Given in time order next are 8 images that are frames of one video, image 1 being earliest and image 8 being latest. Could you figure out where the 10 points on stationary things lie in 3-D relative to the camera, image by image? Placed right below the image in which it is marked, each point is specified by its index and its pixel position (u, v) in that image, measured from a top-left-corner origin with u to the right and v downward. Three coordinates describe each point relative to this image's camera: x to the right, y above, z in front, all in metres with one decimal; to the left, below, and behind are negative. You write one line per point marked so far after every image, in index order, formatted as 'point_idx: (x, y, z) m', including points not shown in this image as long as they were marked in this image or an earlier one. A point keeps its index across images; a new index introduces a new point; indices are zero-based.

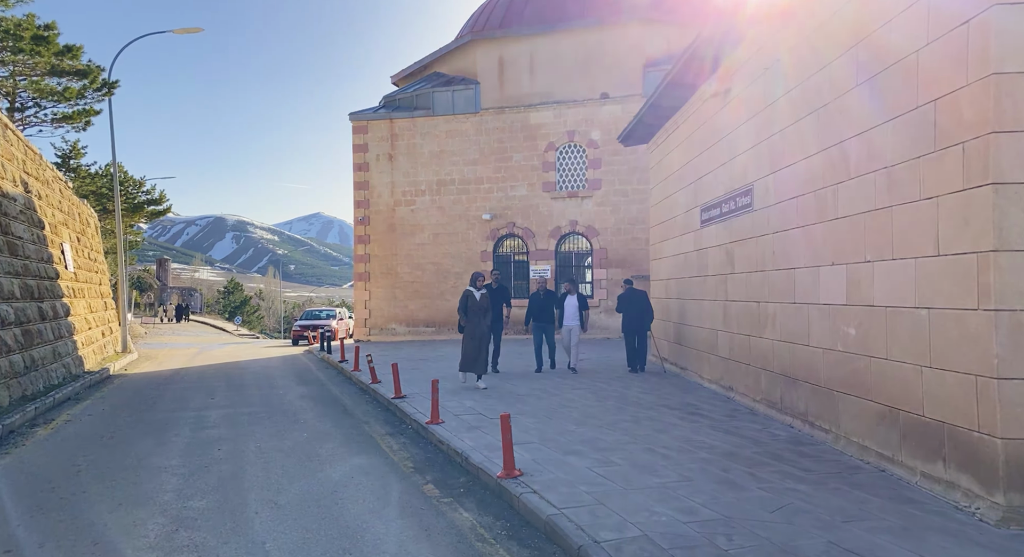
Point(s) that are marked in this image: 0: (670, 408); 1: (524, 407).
0: (+2.0, -1.6, +8.6) m
1: (+0.1, -1.7, +8.9) m
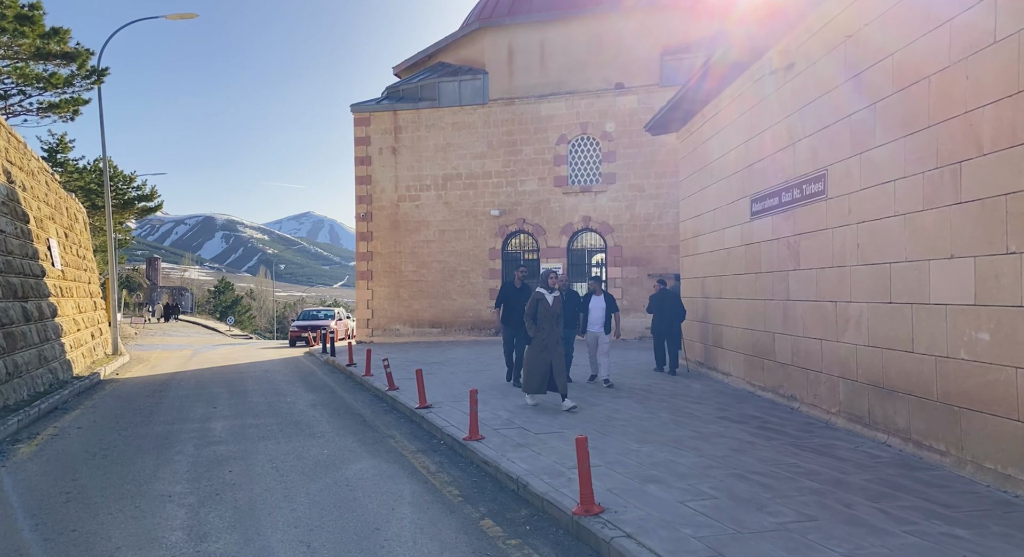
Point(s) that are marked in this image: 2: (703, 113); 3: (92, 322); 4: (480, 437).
0: (+2.5, -1.6, +7.6) m
1: (+0.6, -1.6, +8.0) m
2: (+3.3, +2.9, +12.2) m
3: (-11.4, -1.2, +18.8) m
4: (-0.3, -1.6, +7.2) m
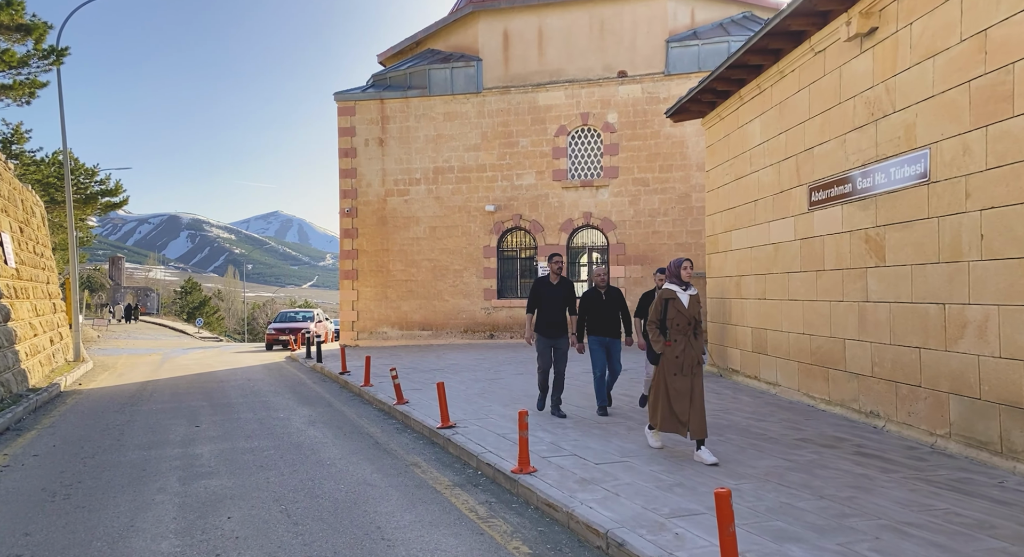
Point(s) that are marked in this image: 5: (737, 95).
0: (+2.9, -1.6, +6.5) m
1: (+1.1, -1.6, +6.8) m
2: (+3.6, +2.9, +11.1) m
3: (-11.3, -1.2, +17.1) m
4: (+0.2, -1.6, +6.0) m
5: (+3.6, +3.0, +11.3) m
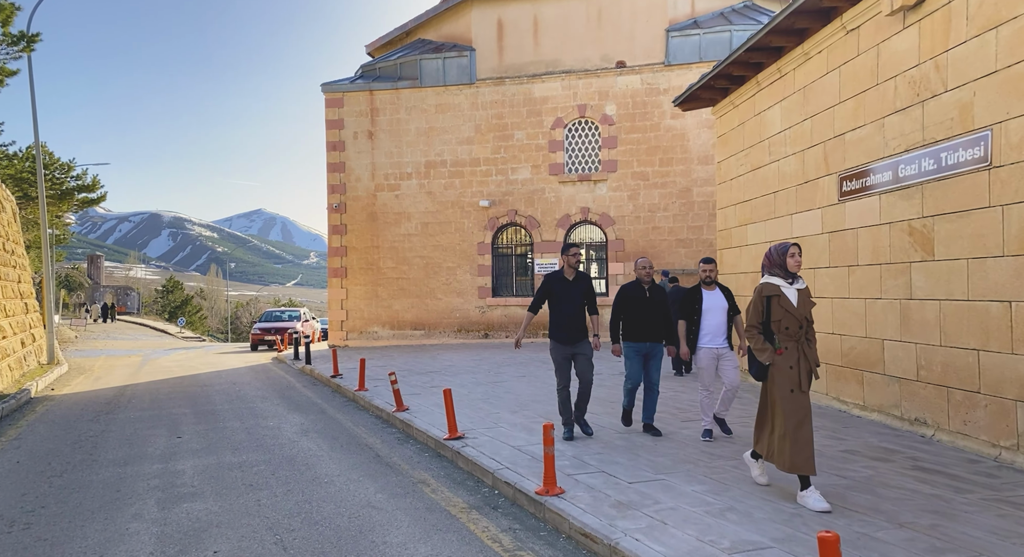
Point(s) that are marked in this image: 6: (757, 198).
0: (+3.1, -1.5, +5.9) m
1: (+1.3, -1.6, +6.1) m
2: (+3.7, +3.0, +10.5) m
3: (-11.4, -1.1, +16.2) m
4: (+0.4, -1.6, +5.3) m
5: (+3.7, +3.0, +10.7) m
6: (+3.8, +1.2, +10.7) m
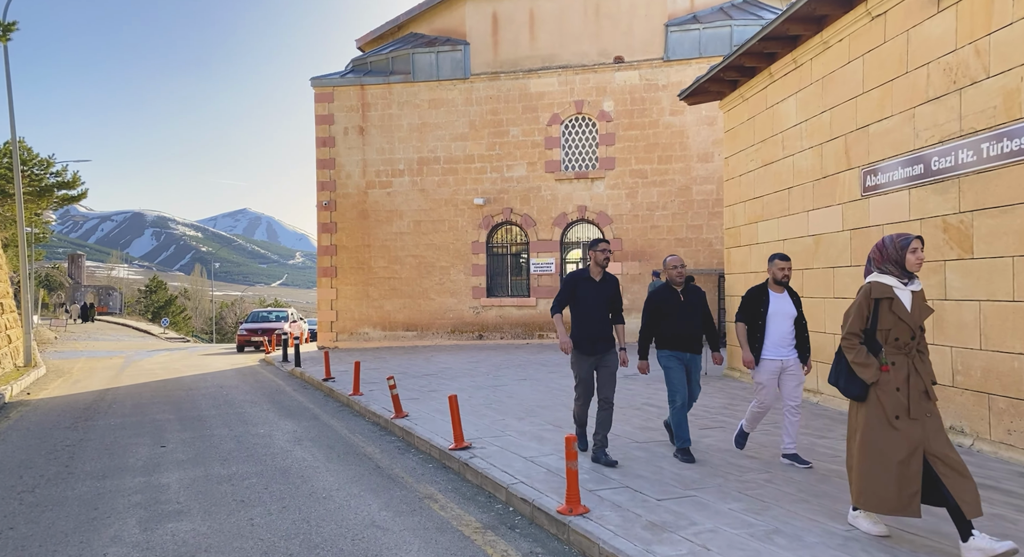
0: (+3.2, -1.5, +5.5) m
1: (+1.4, -1.6, +5.7) m
2: (+3.7, +3.0, +10.1) m
3: (-11.5, -1.1, +15.5) m
4: (+0.5, -1.6, +4.8) m
5: (+3.7, +3.1, +10.3) m
6: (+3.8, +1.2, +10.3) m
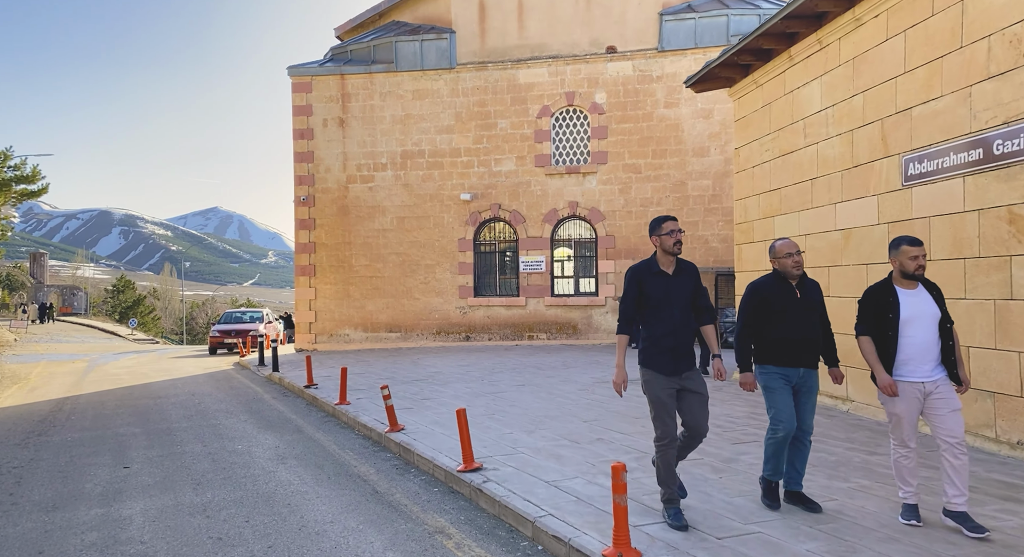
0: (+3.4, -1.5, +4.8) m
1: (+1.6, -1.6, +4.9) m
2: (+3.8, +3.0, +9.4) m
3: (-11.6, -1.1, +14.3) m
4: (+0.7, -1.6, +4.0) m
5: (+3.8, +3.1, +9.6) m
6: (+3.8, +1.3, +9.7) m
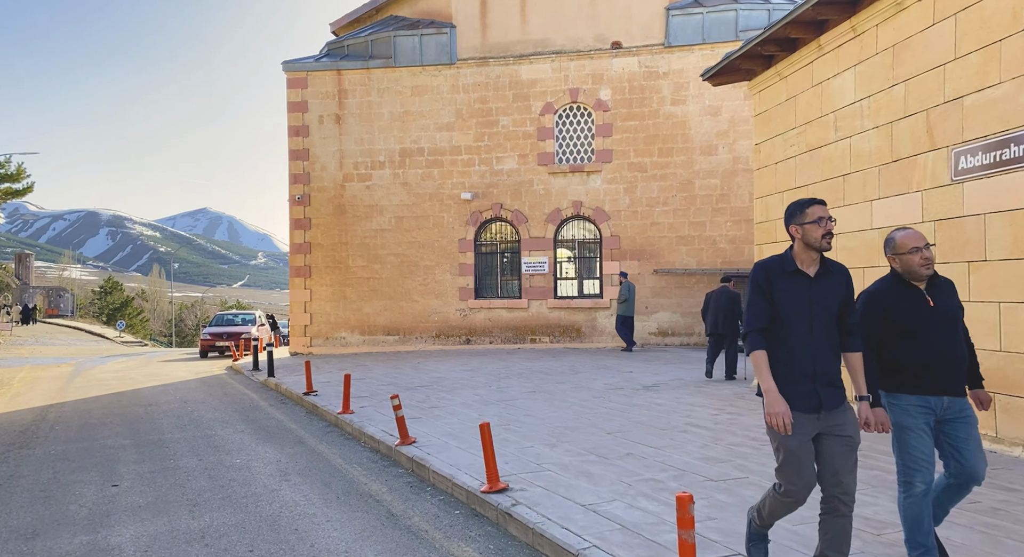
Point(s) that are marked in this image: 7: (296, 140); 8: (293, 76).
0: (+3.7, -1.5, +4.3) m
1: (+1.8, -1.6, +4.4) m
2: (+4.0, +3.0, +9.0) m
3: (-11.5, -1.1, +13.6) m
4: (+1.0, -1.6, +3.5) m
5: (+3.9, +3.1, +9.1) m
6: (+4.0, +1.3, +9.2) m
7: (-5.9, +3.8, +19.0) m
8: (-6.0, +5.6, +19.0) m
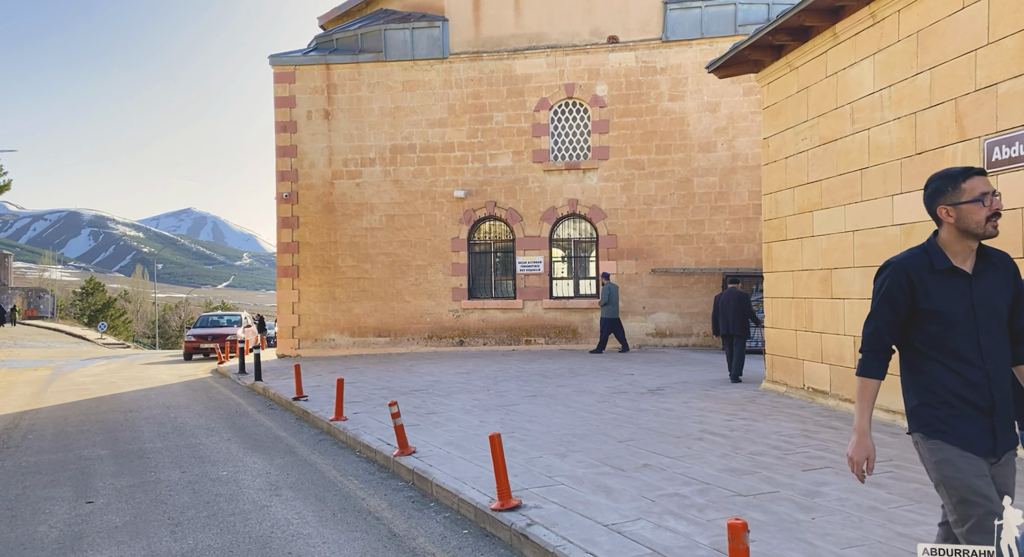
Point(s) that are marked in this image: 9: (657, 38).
0: (+3.8, -1.5, +3.9) m
1: (+1.9, -1.6, +4.0) m
2: (+4.0, +3.0, +8.6) m
3: (-11.6, -1.1, +12.9) m
4: (+1.1, -1.6, +3.1) m
5: (+4.0, +3.1, +8.8) m
6: (+4.0, +1.3, +8.8) m
7: (-6.1, +3.8, +18.4) m
8: (-6.1, +5.5, +18.4) m
9: (+3.6, +6.0, +17.5) m
